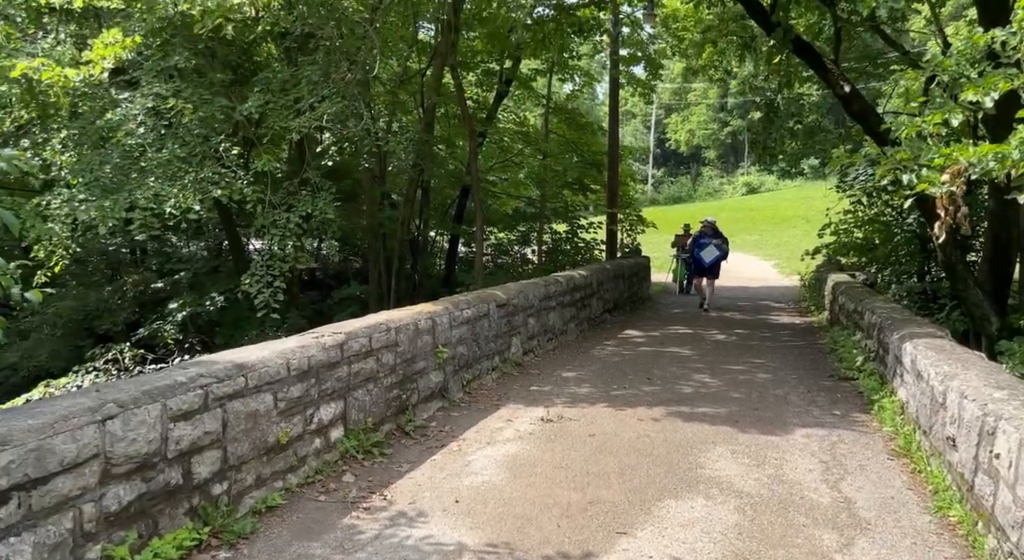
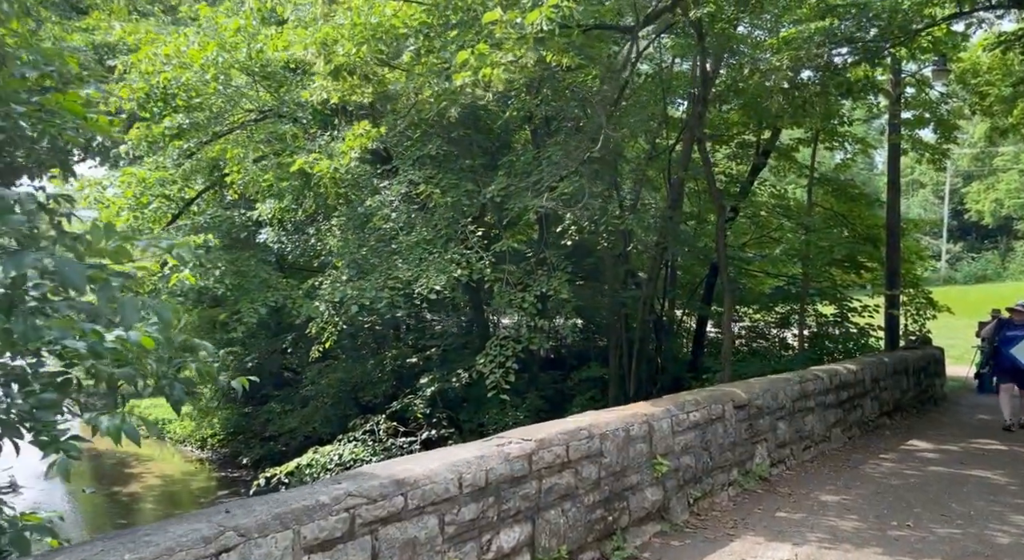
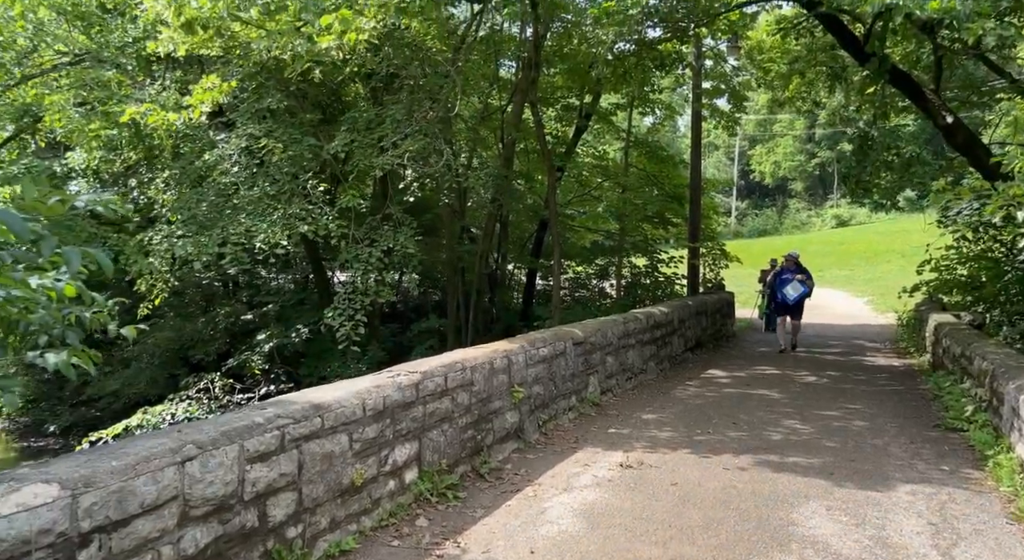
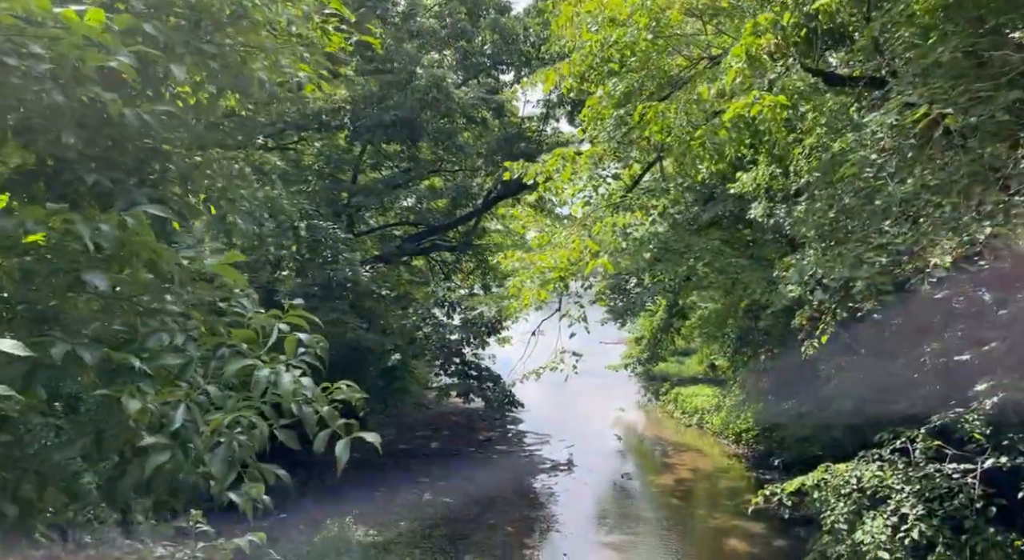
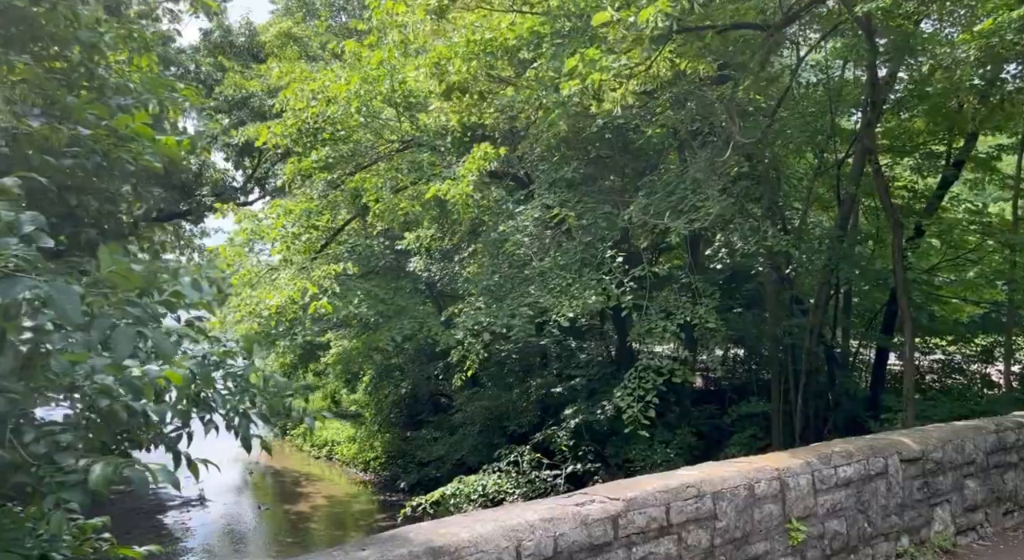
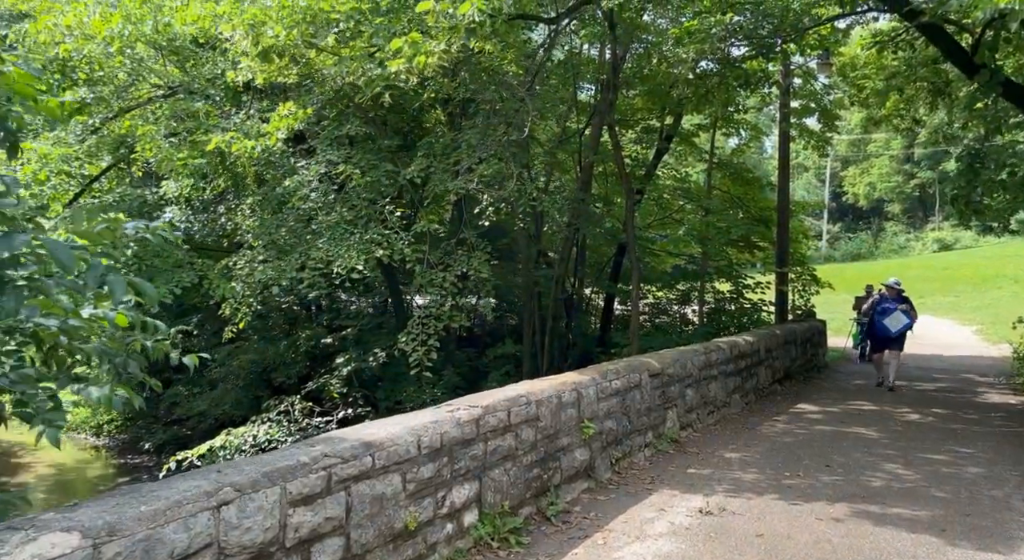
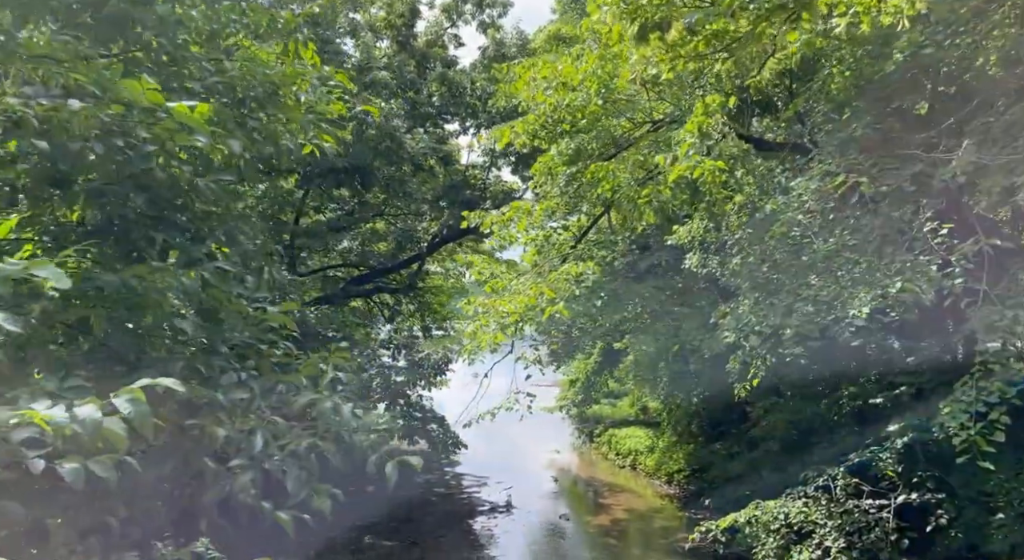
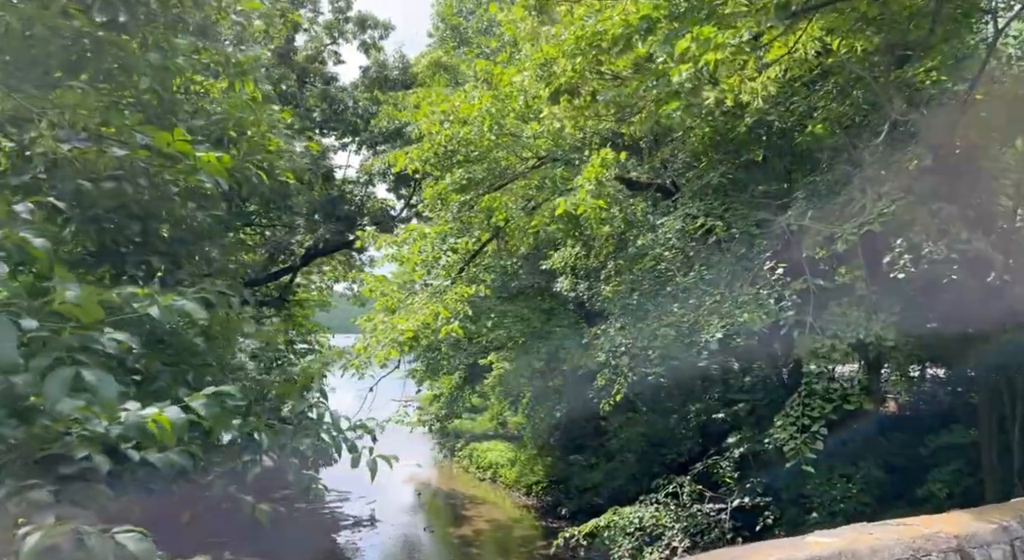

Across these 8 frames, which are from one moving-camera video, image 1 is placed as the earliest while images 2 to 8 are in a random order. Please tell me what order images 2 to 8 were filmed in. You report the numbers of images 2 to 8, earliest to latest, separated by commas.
3, 6, 2, 5, 8, 7, 4
